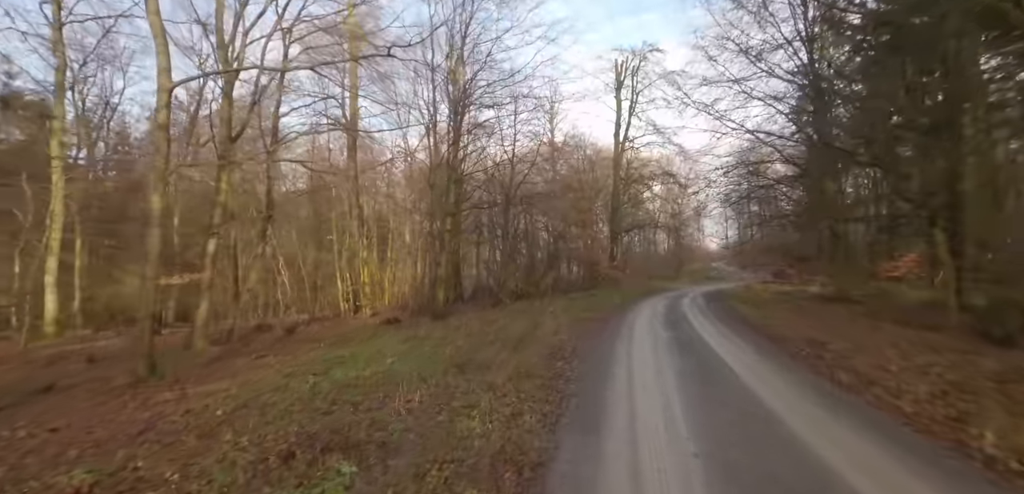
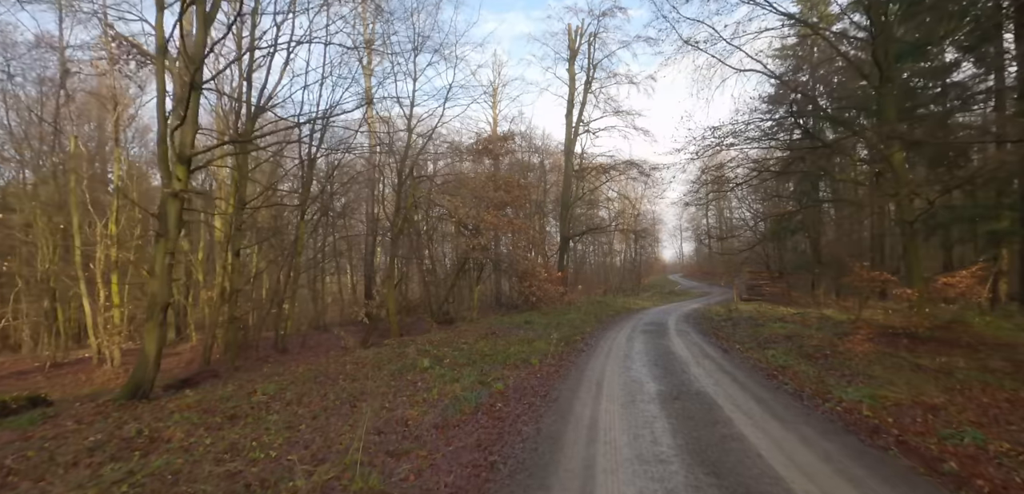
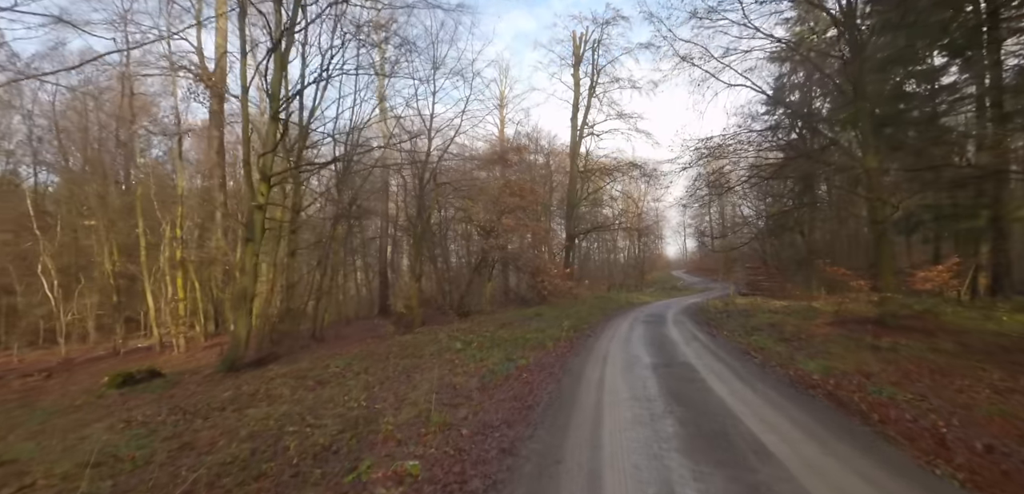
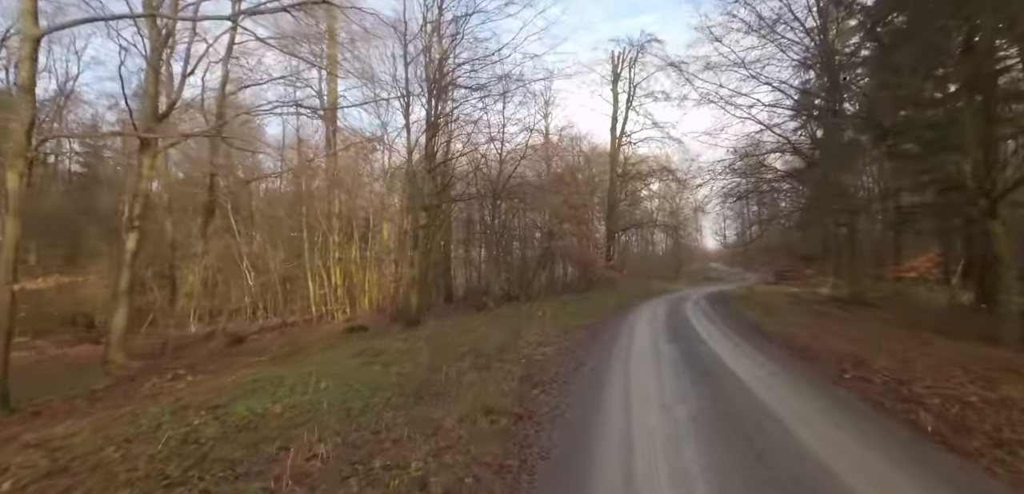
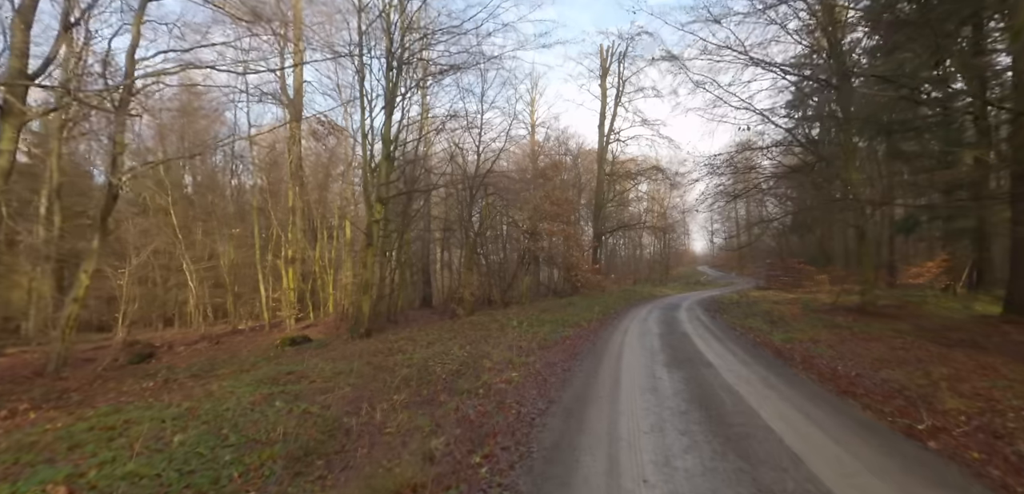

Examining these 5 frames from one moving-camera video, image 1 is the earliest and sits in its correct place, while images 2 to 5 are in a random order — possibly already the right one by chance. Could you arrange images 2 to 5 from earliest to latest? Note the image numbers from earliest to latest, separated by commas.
4, 5, 3, 2
